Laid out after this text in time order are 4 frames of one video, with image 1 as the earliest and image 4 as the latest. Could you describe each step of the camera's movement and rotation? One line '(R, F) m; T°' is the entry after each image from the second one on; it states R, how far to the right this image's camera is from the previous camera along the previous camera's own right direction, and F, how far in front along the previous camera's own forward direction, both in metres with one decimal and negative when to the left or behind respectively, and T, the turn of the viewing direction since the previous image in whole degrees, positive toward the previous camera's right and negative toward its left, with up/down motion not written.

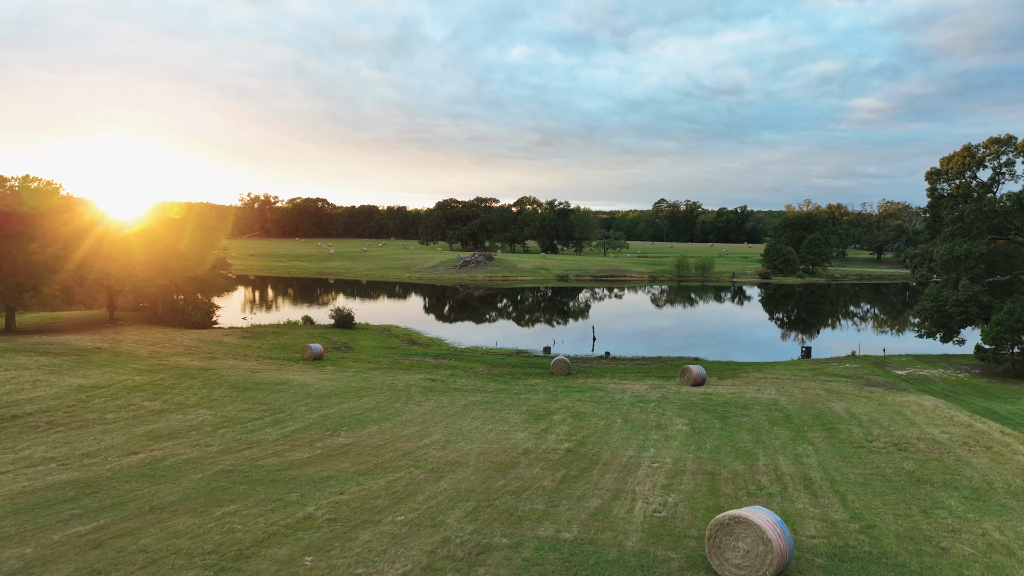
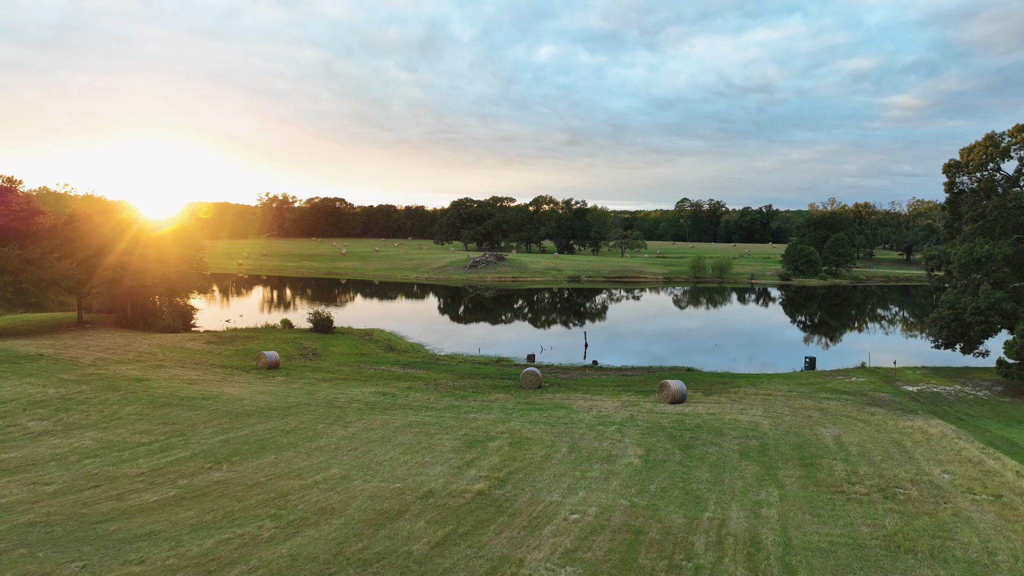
(+2.4, +2.1) m; -2°
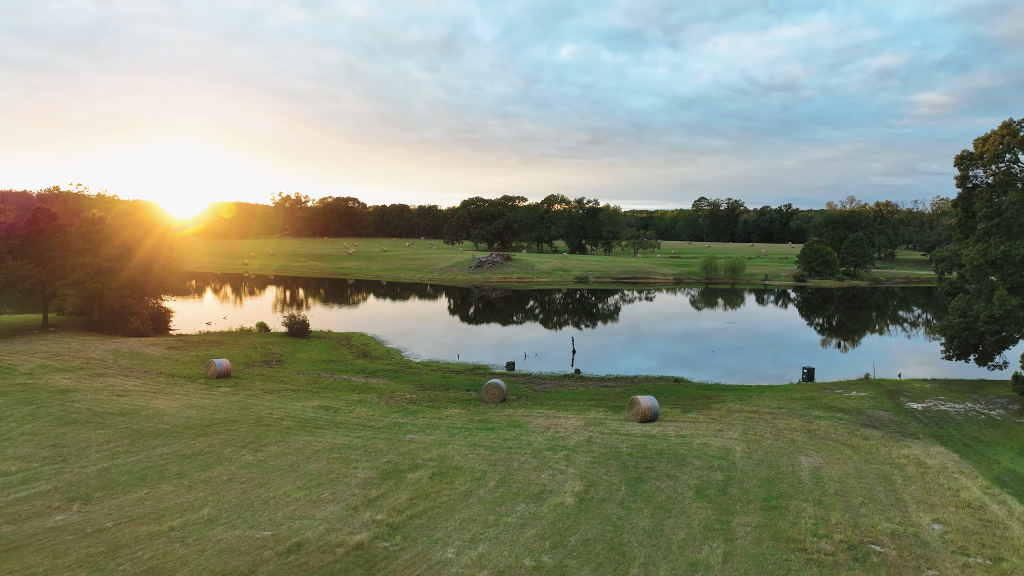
(+2.2, +1.9) m; -2°
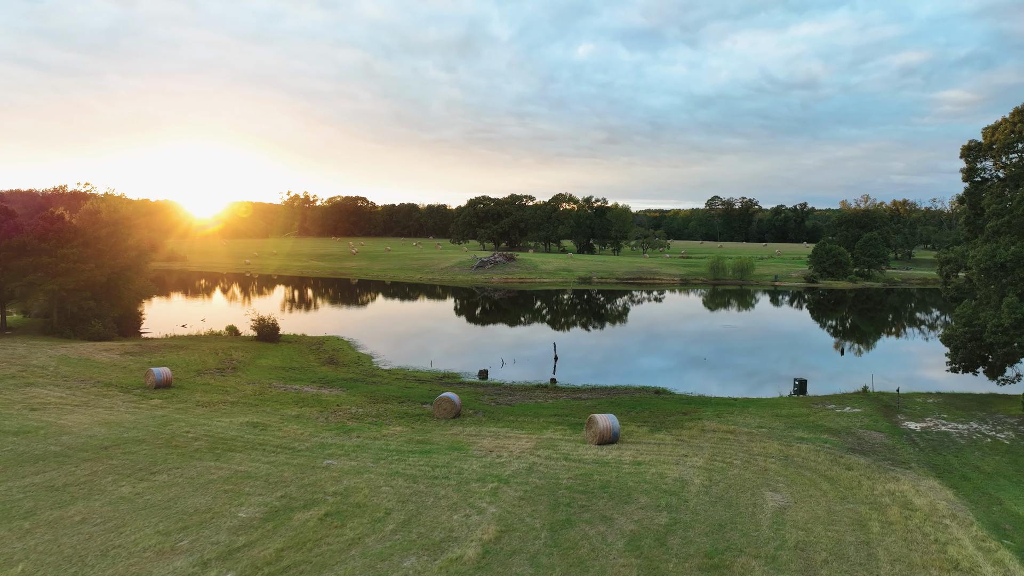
(+2.1, +1.9) m; -1°
